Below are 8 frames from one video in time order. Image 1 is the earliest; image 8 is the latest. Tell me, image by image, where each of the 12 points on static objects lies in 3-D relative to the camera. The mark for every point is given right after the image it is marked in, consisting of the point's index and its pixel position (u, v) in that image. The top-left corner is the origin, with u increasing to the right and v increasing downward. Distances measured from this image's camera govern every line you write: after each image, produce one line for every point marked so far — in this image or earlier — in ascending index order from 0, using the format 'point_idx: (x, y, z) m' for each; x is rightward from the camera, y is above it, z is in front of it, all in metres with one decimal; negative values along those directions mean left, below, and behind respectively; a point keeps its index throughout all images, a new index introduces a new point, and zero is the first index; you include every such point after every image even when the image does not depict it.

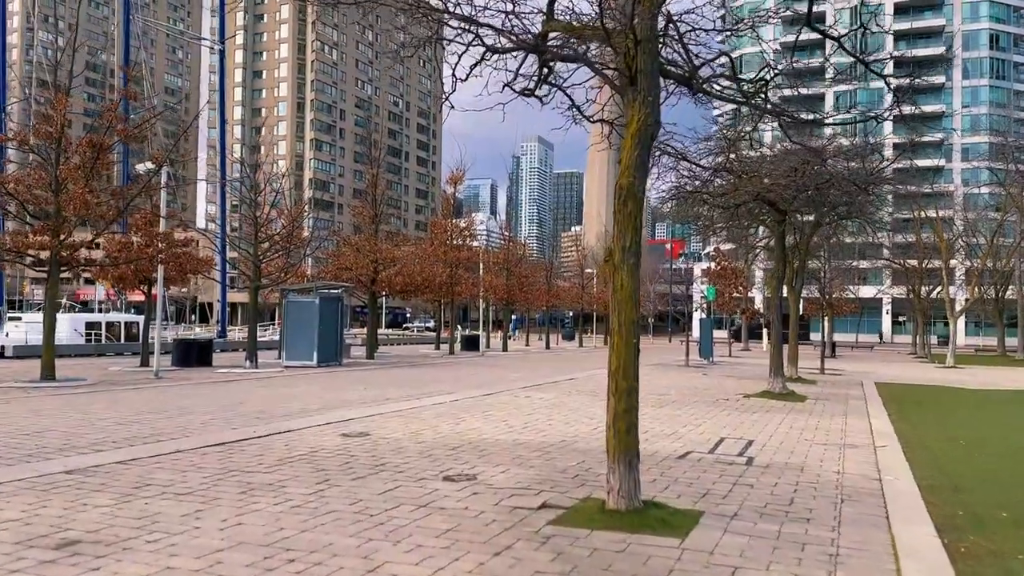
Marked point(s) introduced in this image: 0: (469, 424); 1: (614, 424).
0: (-0.5, -1.7, +9.9) m
1: (+0.7, -0.9, +5.3) m
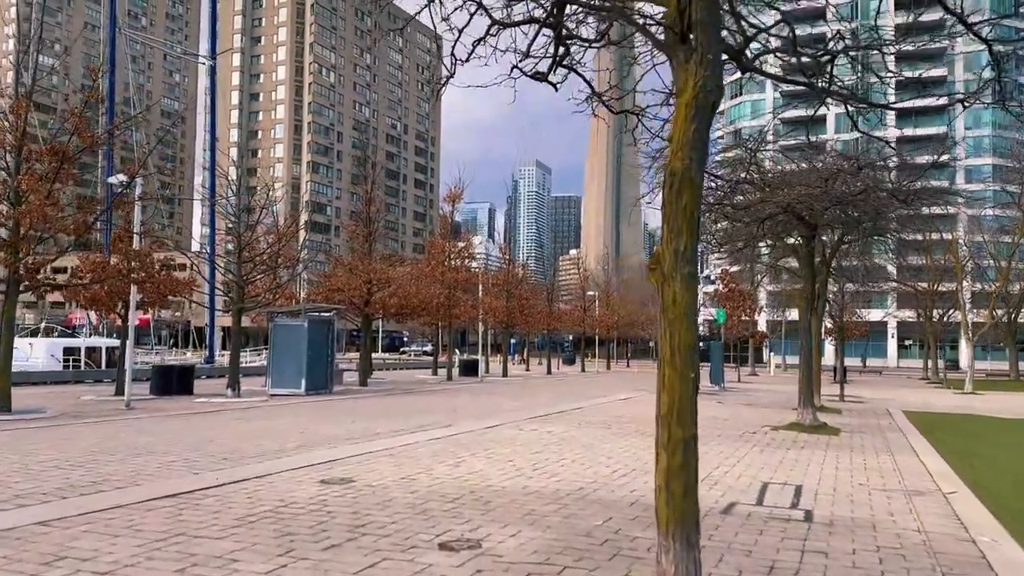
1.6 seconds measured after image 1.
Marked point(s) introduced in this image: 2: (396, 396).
0: (-0.4, -1.9, +8.6) m
1: (+0.8, -1.0, +4.0) m
2: (-2.8, -2.6, +19.9) m
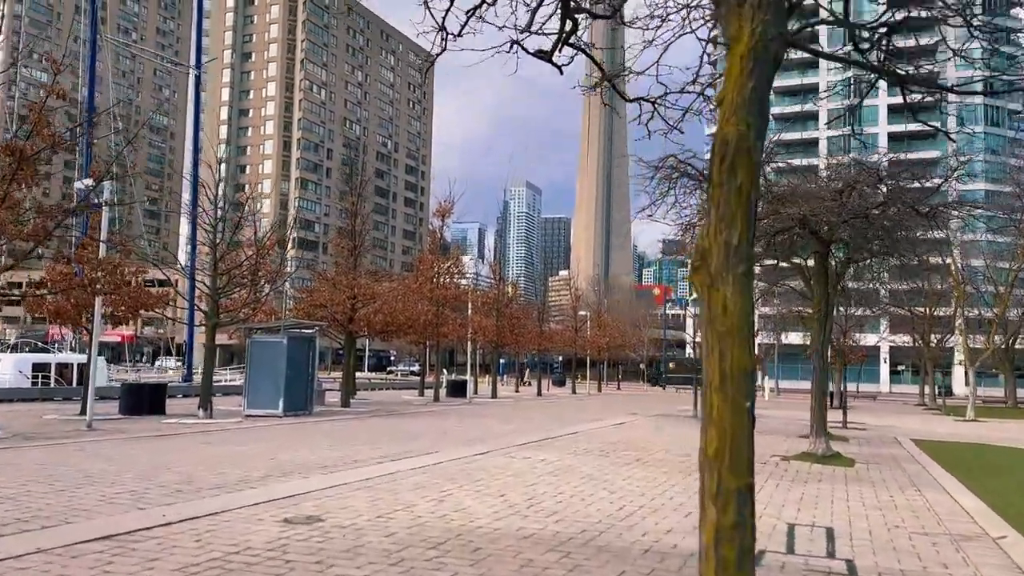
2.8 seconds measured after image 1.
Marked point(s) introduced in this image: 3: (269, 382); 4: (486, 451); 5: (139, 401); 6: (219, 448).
0: (-0.5, -2.0, +7.6) m
1: (+0.8, -1.0, +3.0) m
2: (-3.1, -3.0, +18.8) m
3: (-5.7, -2.2, +19.0) m
4: (-0.4, -2.4, +11.9) m
5: (-8.7, -2.6, +19.0) m
6: (-4.1, -2.3, +11.5) m
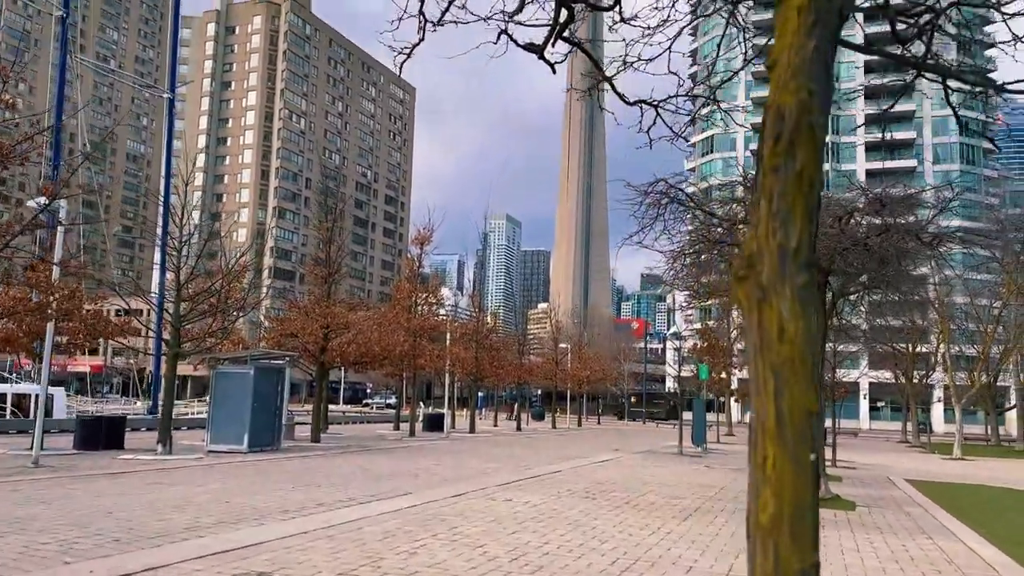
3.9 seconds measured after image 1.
0: (-0.7, -2.2, +6.8) m
1: (+0.7, -1.0, +2.2) m
2: (-3.5, -3.7, +17.9) m
3: (-6.1, -2.9, +18.0) m
4: (-0.7, -2.8, +11.0) m
5: (-9.1, -3.2, +17.9) m
6: (-4.4, -2.6, +10.6) m
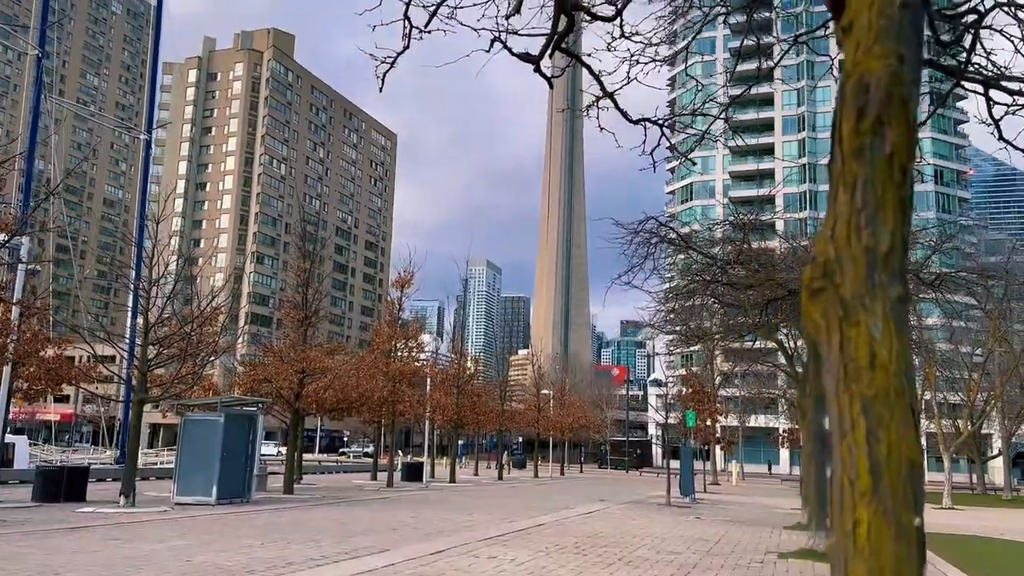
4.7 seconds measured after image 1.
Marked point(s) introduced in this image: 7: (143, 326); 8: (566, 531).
0: (-0.8, -2.5, +6.1) m
1: (+0.8, -1.0, +1.7) m
2: (-3.9, -4.6, +17.0) m
3: (-6.5, -3.8, +17.1) m
4: (-0.8, -3.3, +10.3) m
5: (-9.5, -4.1, +16.9) m
6: (-4.6, -3.1, +9.8) m
7: (-8.1, -0.8, +18.0) m
8: (+0.9, -4.0, +13.7) m
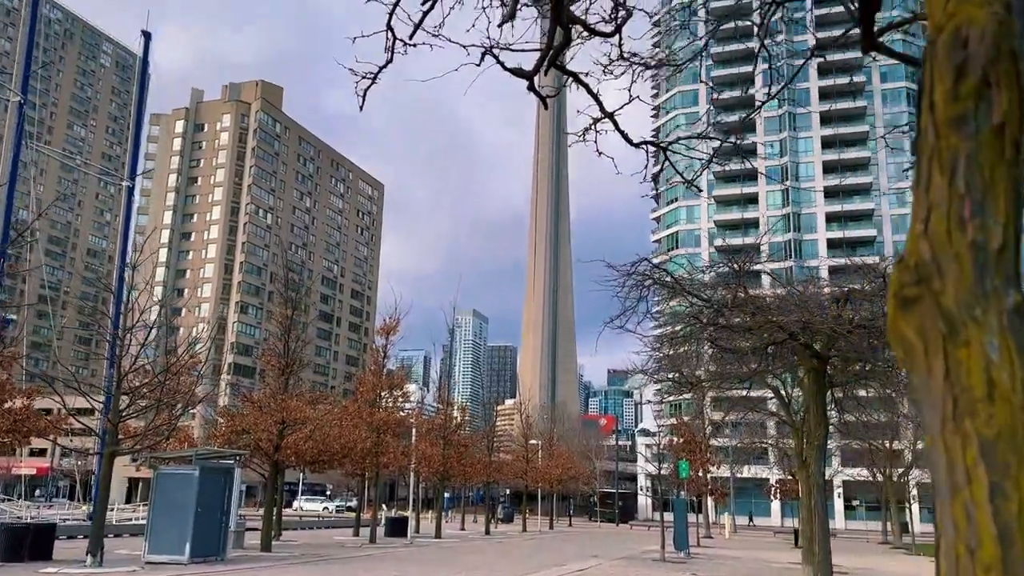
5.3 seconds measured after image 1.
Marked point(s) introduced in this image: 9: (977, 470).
0: (-0.8, -2.7, +5.5) m
1: (+0.8, -1.0, +1.2) m
2: (-4.1, -5.5, +16.2) m
3: (-6.7, -4.7, +16.3) m
4: (-1.0, -3.8, +9.6) m
5: (-9.7, -5.1, +16.0) m
6: (-4.7, -3.6, +9.0) m
7: (-8.4, -1.8, +17.4) m
8: (+0.7, -4.8, +13.0) m
9: (+0.8, -0.3, +1.4) m
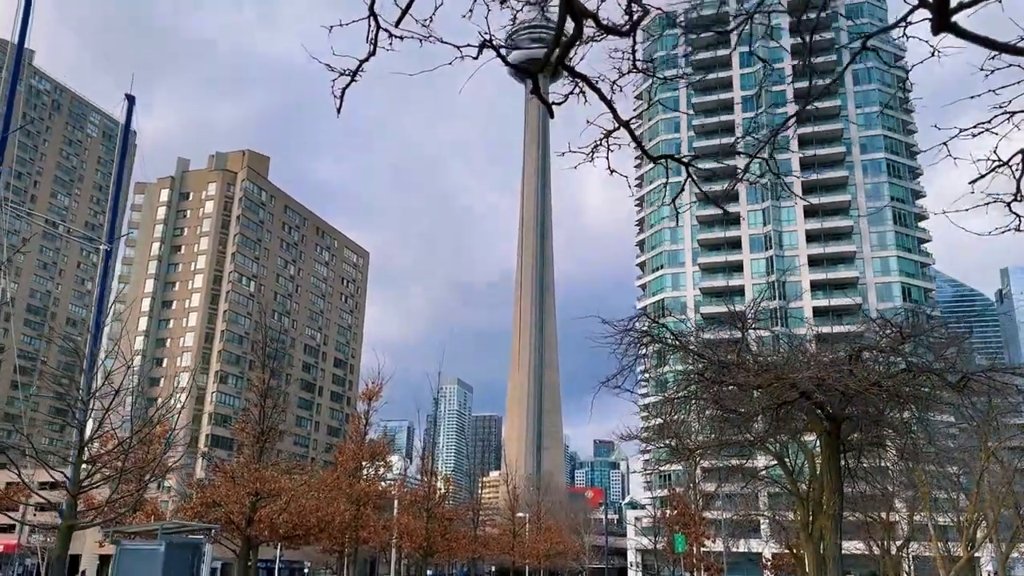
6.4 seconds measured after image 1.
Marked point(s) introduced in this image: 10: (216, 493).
0: (-0.8, -3.0, +4.5) m
1: (+0.8, -0.9, +0.4) m
2: (-4.3, -6.6, +14.9) m
3: (-6.9, -5.9, +15.1) m
4: (-1.1, -4.4, +8.6) m
5: (-9.9, -6.2, +14.7) m
6: (-4.8, -4.1, +8.0) m
7: (-8.6, -3.1, +16.3) m
8: (+0.6, -5.6, +11.9) m
9: (+0.9, -0.2, +0.7) m
10: (-7.0, -4.9, +19.4) m
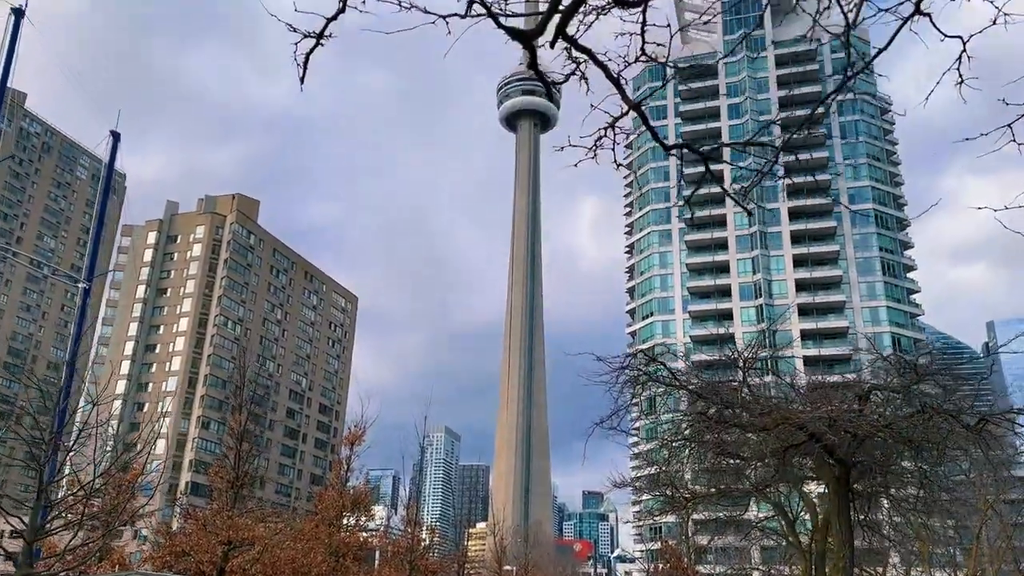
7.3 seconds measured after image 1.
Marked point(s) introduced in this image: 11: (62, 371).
0: (-0.9, -3.0, +3.8) m
1: (+0.8, -0.7, -0.2) m
2: (-4.6, -7.2, +13.9) m
3: (-7.2, -6.5, +14.1) m
4: (-1.2, -4.7, +7.8) m
5: (-10.2, -6.7, +13.6) m
6: (-4.9, -4.3, +7.1) m
7: (-8.9, -3.7, +15.4) m
8: (+0.4, -6.1, +11.0) m
9: (+0.9, -0.1, +0.2) m
10: (-7.3, -5.7, +18.5) m
11: (-10.4, -1.9, +18.7) m
